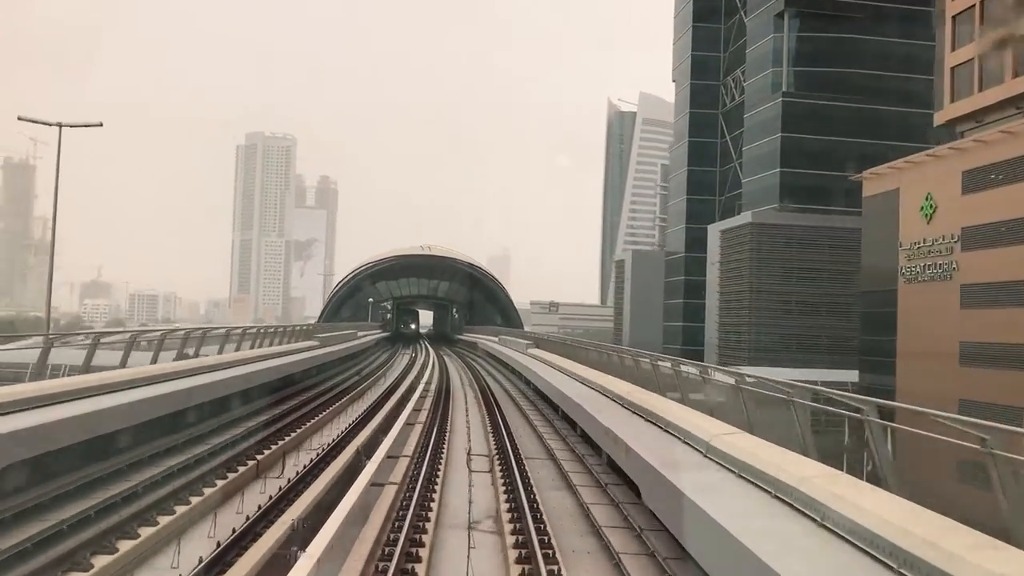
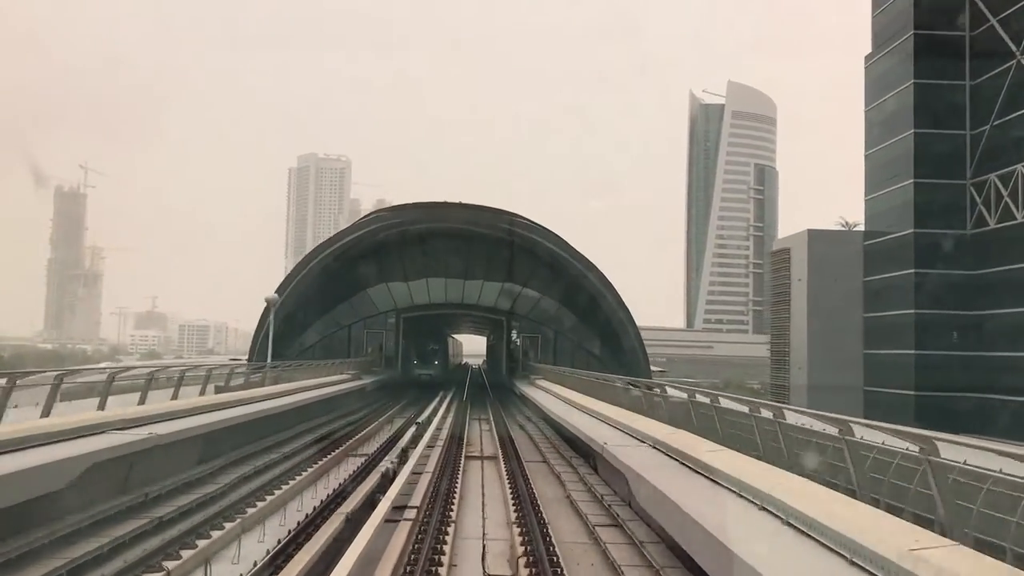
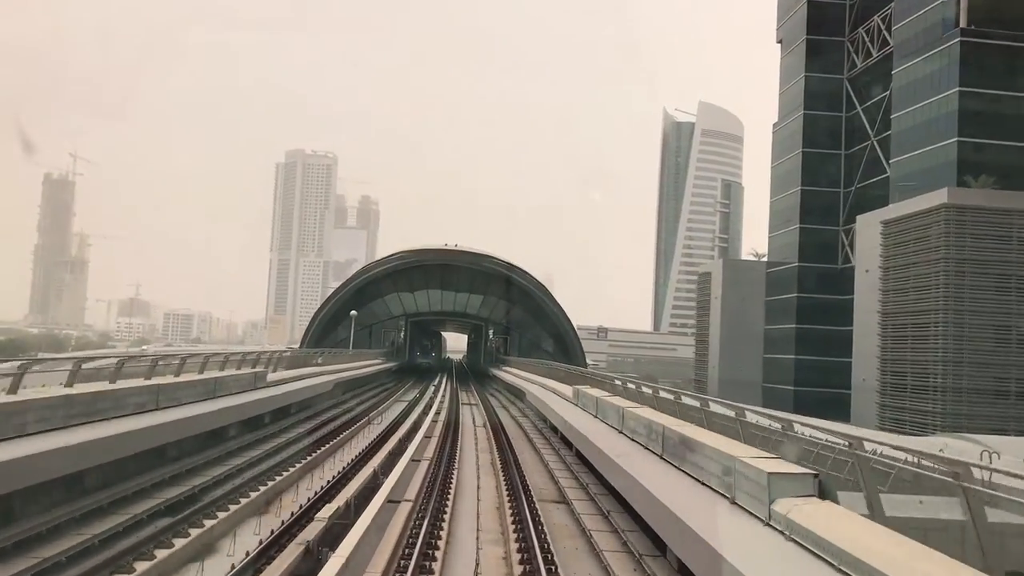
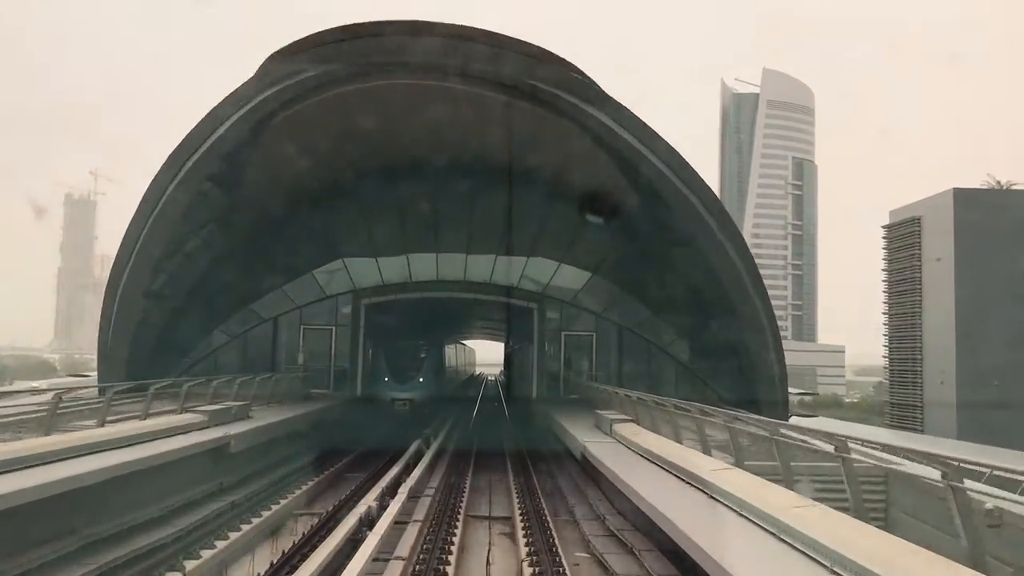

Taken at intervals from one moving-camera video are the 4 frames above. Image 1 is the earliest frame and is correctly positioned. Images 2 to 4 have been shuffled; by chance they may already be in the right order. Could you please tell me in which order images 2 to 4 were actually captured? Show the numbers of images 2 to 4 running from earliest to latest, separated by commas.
3, 2, 4
